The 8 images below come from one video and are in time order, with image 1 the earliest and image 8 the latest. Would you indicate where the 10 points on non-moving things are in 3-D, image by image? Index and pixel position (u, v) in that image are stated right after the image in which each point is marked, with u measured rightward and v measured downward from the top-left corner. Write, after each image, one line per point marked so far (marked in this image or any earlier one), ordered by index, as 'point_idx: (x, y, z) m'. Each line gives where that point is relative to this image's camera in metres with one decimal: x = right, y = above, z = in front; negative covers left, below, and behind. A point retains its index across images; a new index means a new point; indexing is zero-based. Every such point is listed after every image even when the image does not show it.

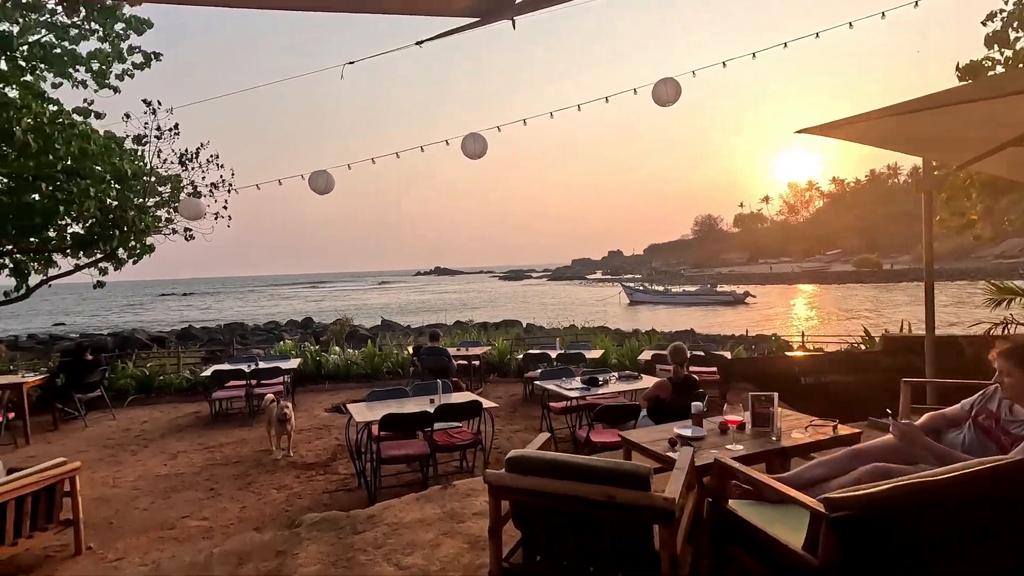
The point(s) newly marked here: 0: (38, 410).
0: (-7.9, -2.0, +8.9) m
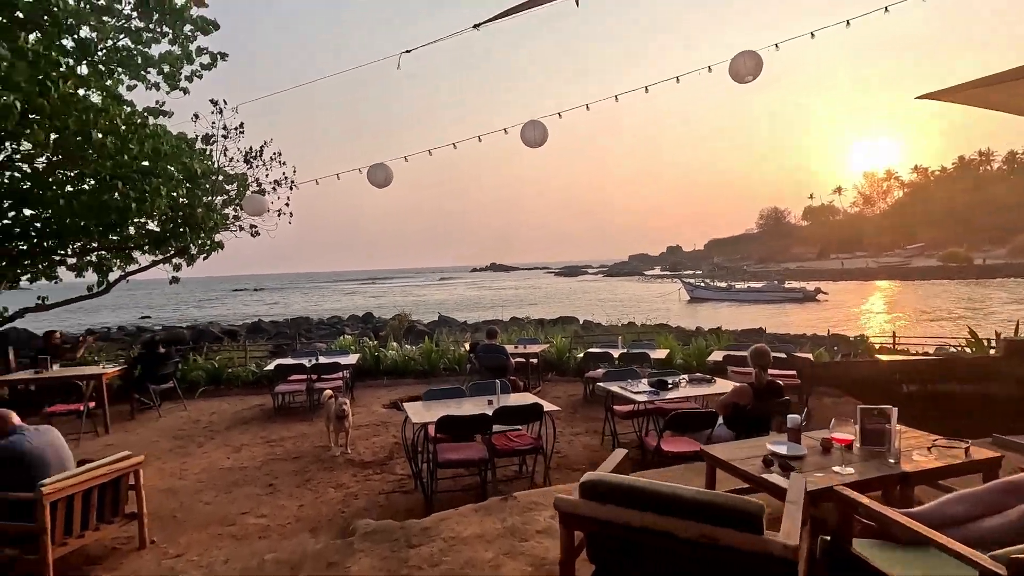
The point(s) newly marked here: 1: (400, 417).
0: (-6.9, -2.0, +9.3) m
1: (-1.7, -1.9, +7.9) m
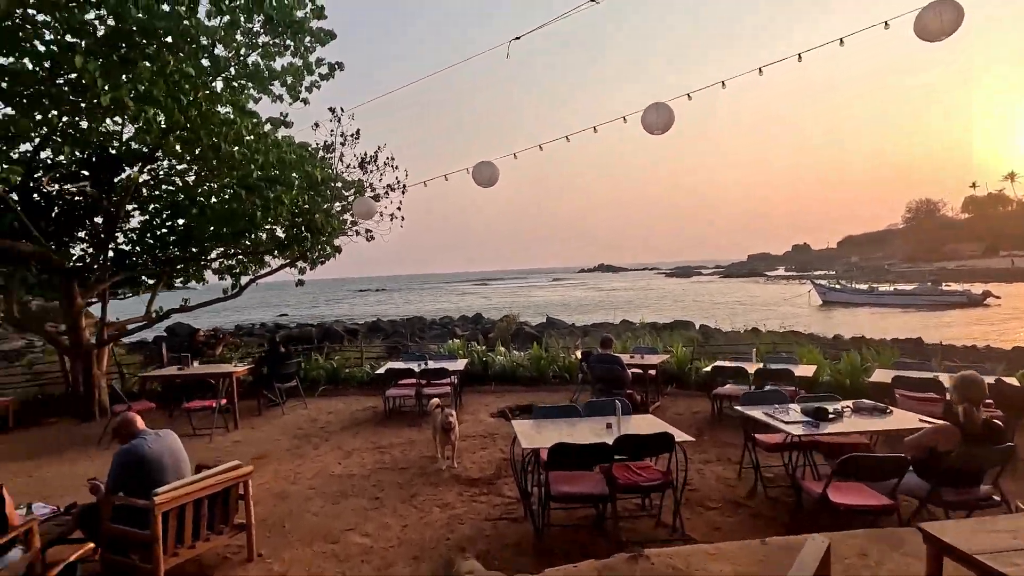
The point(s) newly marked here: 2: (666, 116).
0: (-4.9, -2.0, +9.9) m
1: (-0.1, -2.0, +7.5) m
2: (+1.6, +1.8, +5.6) m
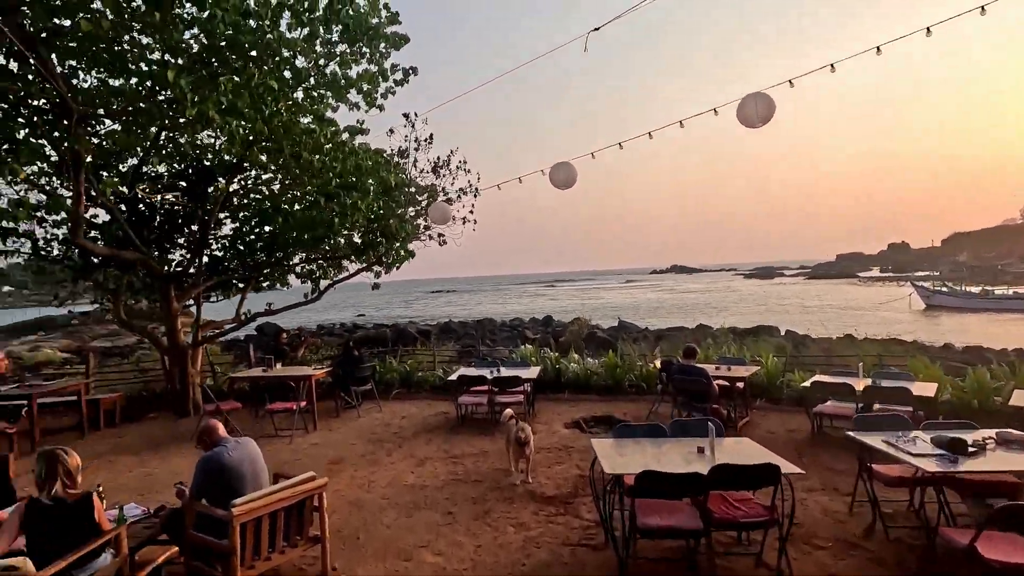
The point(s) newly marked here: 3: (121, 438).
0: (-3.6, -2.1, +10.2) m
1: (+1.0, -2.1, +7.2) m
2: (+2.4, +1.7, +5.1) m
3: (-6.1, -2.3, +8.3) m
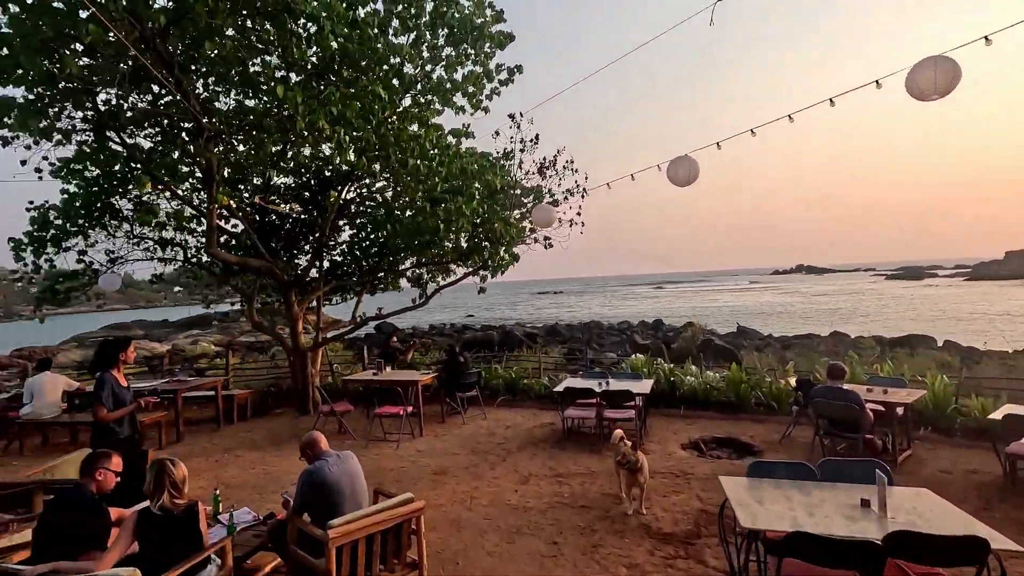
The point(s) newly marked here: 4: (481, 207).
0: (-1.5, -2.2, +10.3) m
1: (+2.3, -2.2, +6.4) m
2: (+3.3, +1.7, +4.1) m
3: (-4.4, -2.4, +8.9) m
4: (-0.6, +1.4, +9.4) m
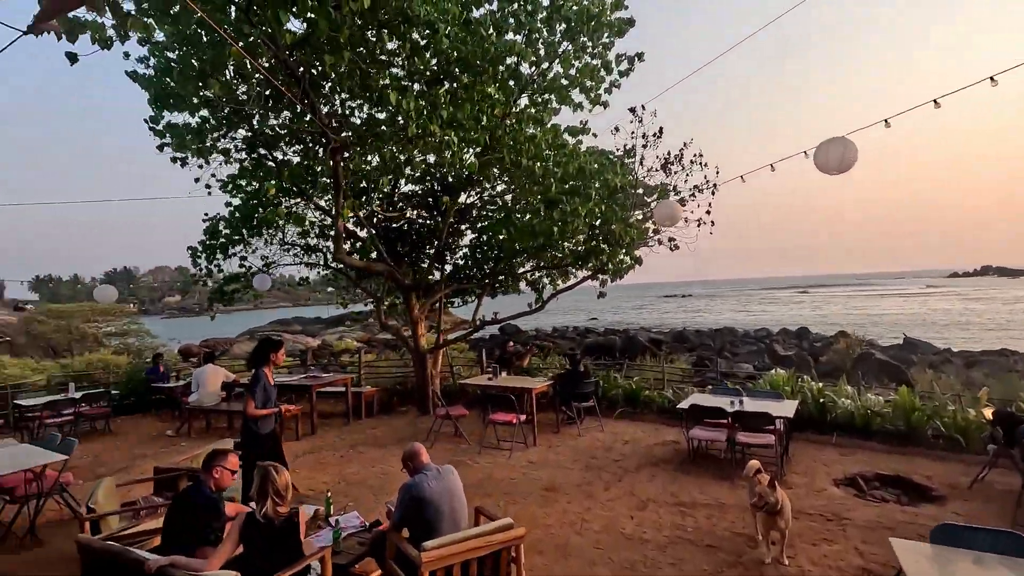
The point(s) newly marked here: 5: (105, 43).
0: (+0.7, -2.3, +10.0) m
1: (+3.5, -2.2, +5.3) m
2: (+4.0, +1.6, +2.9) m
3: (-2.4, -2.5, +9.3) m
4: (+1.5, +1.3, +8.9) m
5: (-3.8, +2.3, +5.0) m
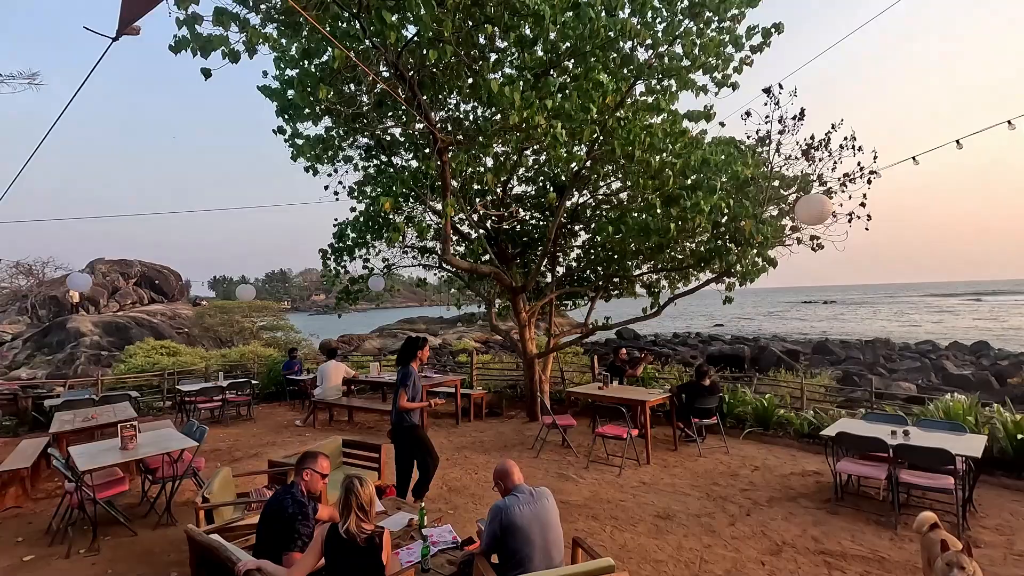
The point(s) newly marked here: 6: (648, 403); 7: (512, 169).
0: (+2.7, -2.3, +9.2) m
1: (+4.4, -2.3, +4.0) m
2: (+4.4, +1.5, +1.5) m
3: (-0.5, -2.5, +9.2) m
4: (+3.2, +1.3, +8.0) m
5: (-2.8, +2.3, +5.3) m
6: (+1.9, -1.6, +7.5) m
7: (0.0, +2.1, +9.3) m
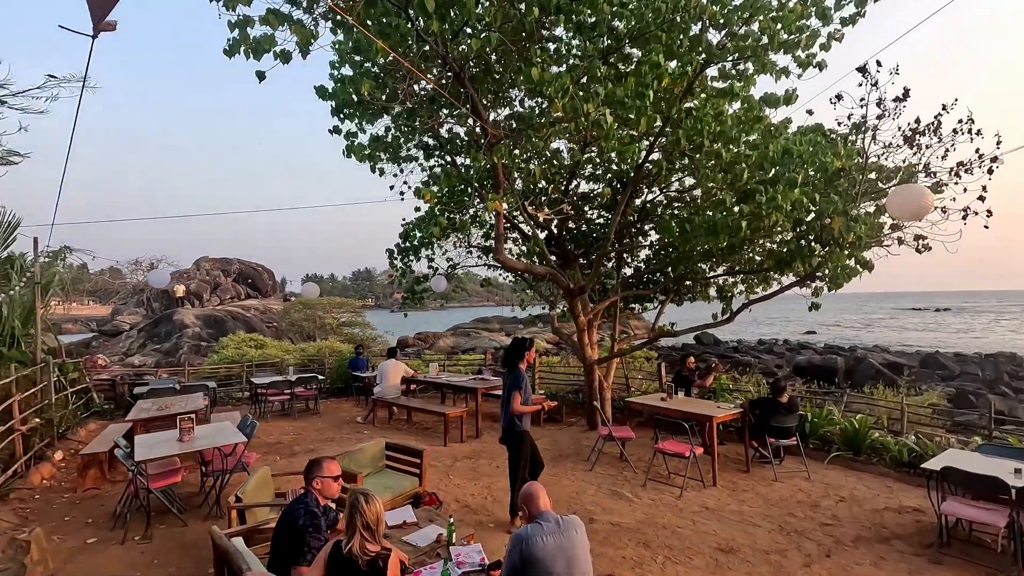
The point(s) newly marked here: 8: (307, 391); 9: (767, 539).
0: (+3.6, -2.4, +8.4) m
1: (+4.6, -2.4, +3.0) m
2: (+4.3, +1.4, +0.6) m
3: (+0.4, -2.5, +8.9) m
4: (+4.0, +1.2, +7.2) m
5: (-2.3, +2.3, +5.3) m
6: (+2.6, -1.7, +6.9) m
7: (+1.0, +2.0, +8.9) m
8: (-4.3, -2.1, +11.1) m
9: (+2.5, -2.4, +5.2) m
